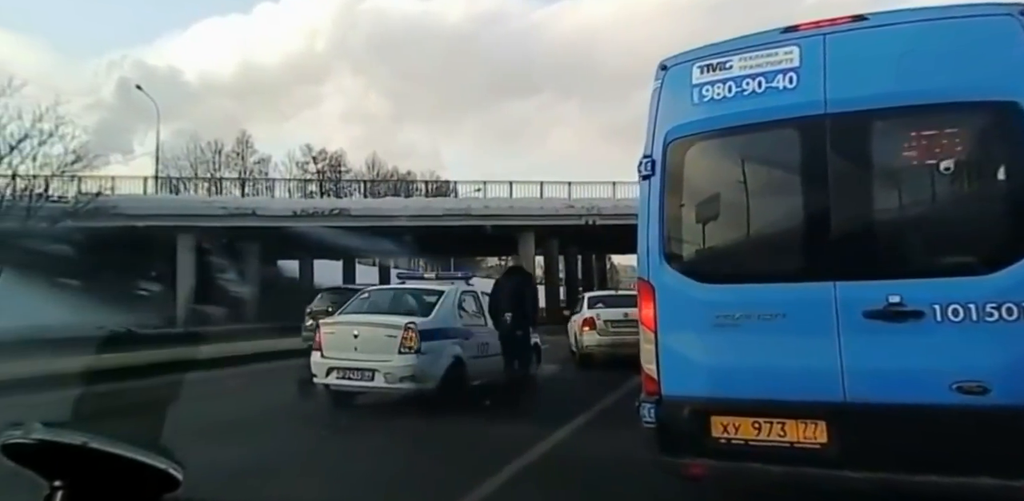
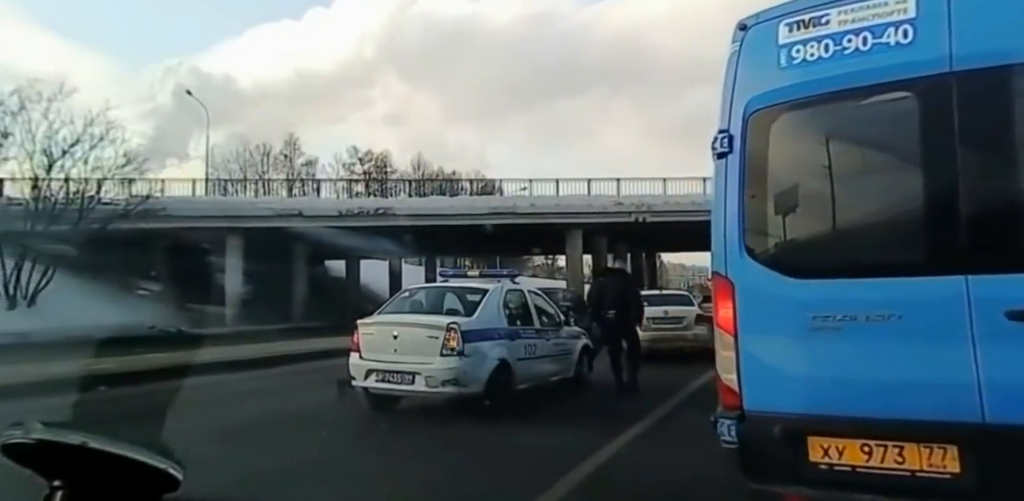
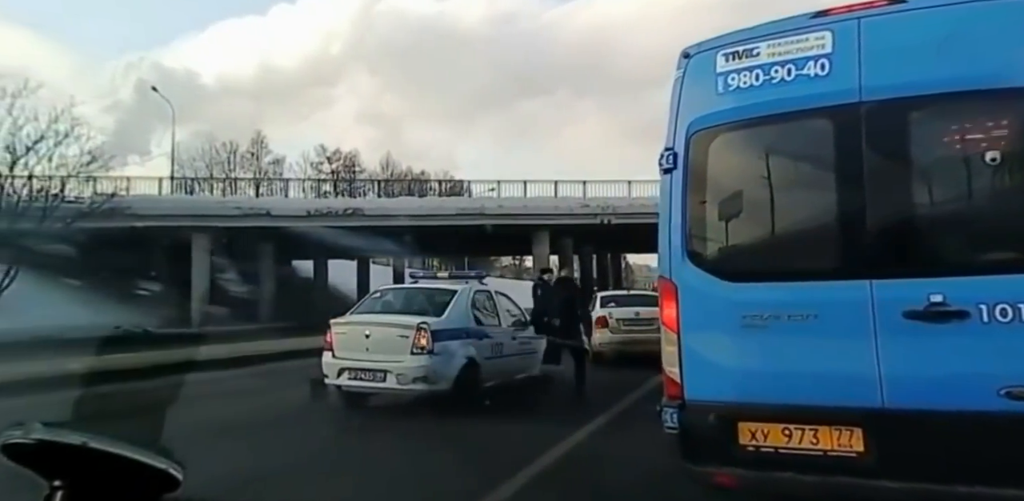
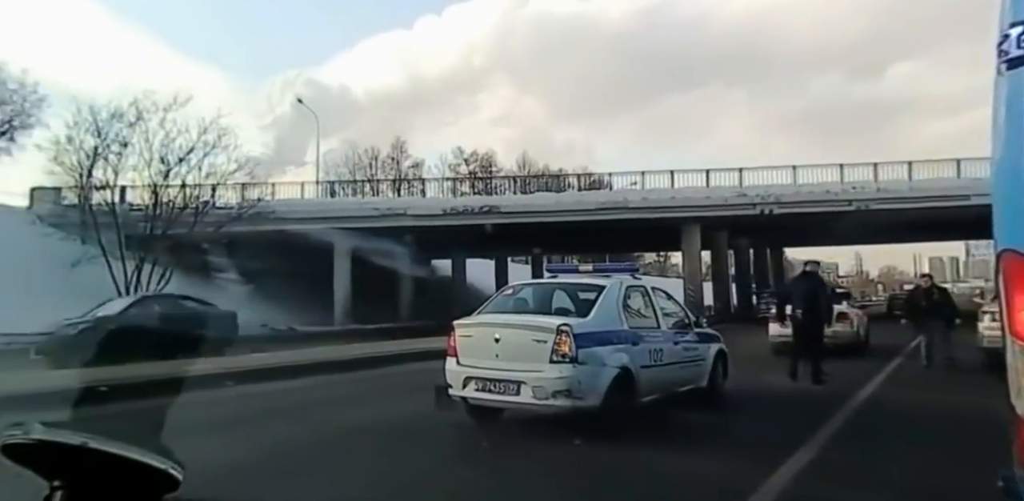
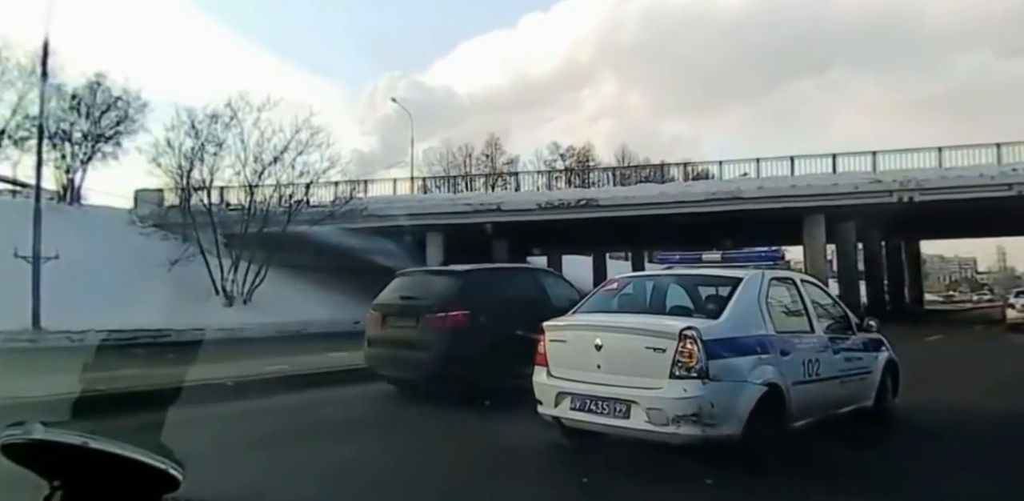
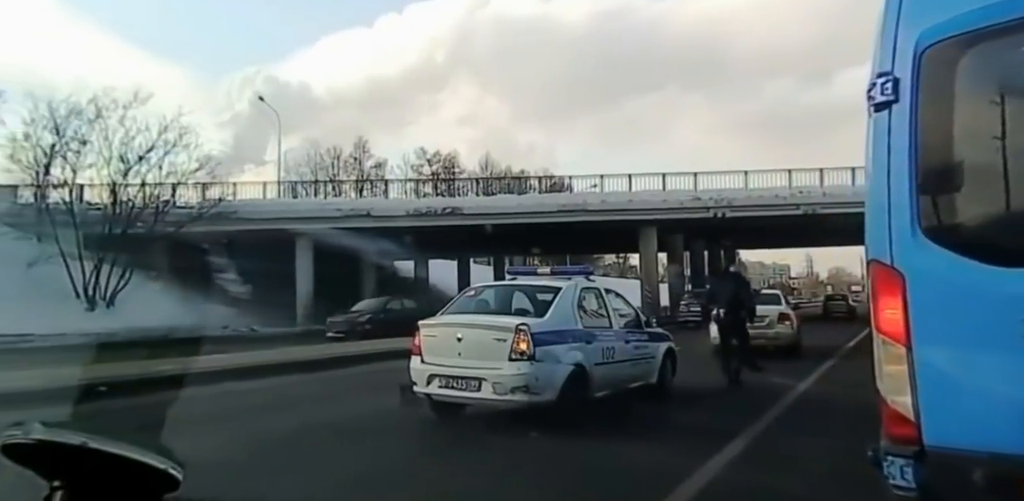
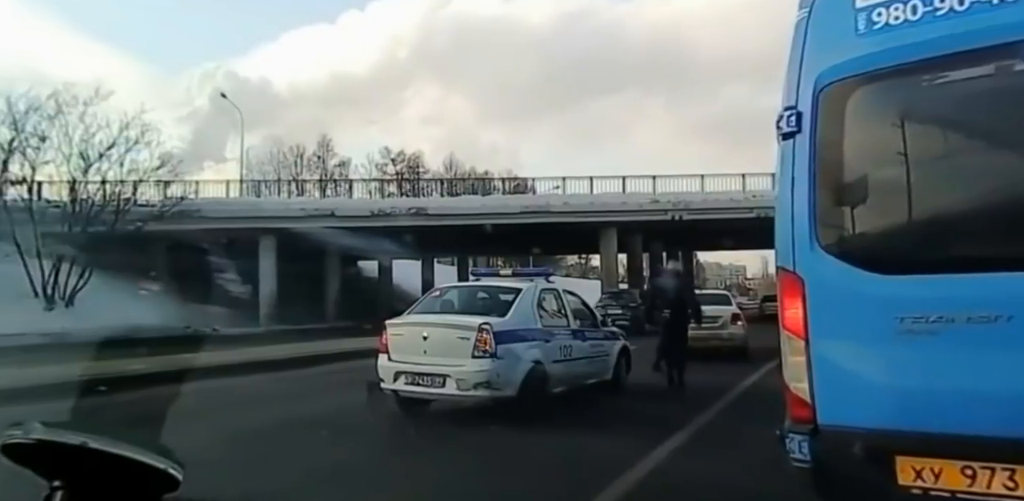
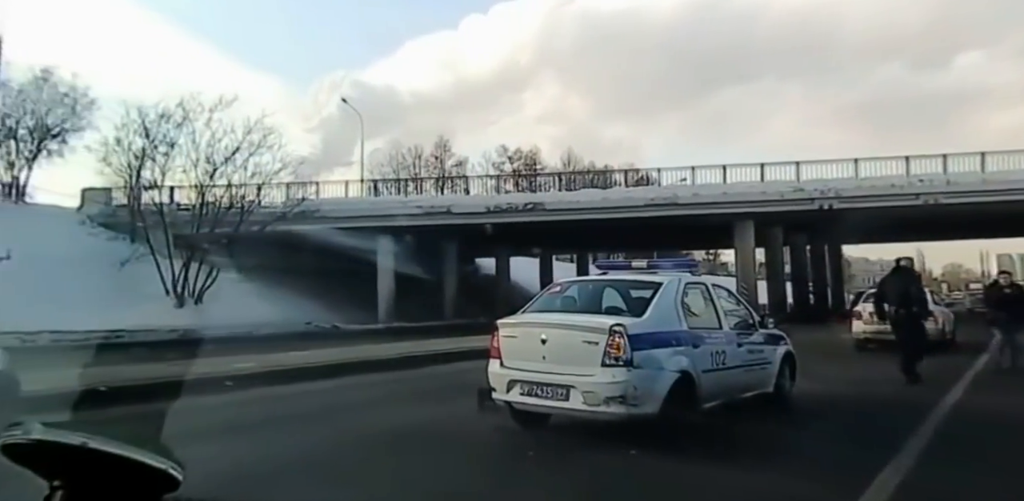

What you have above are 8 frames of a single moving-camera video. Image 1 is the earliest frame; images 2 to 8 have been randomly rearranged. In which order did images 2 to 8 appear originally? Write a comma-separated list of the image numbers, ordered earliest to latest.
3, 2, 7, 6, 4, 8, 5
